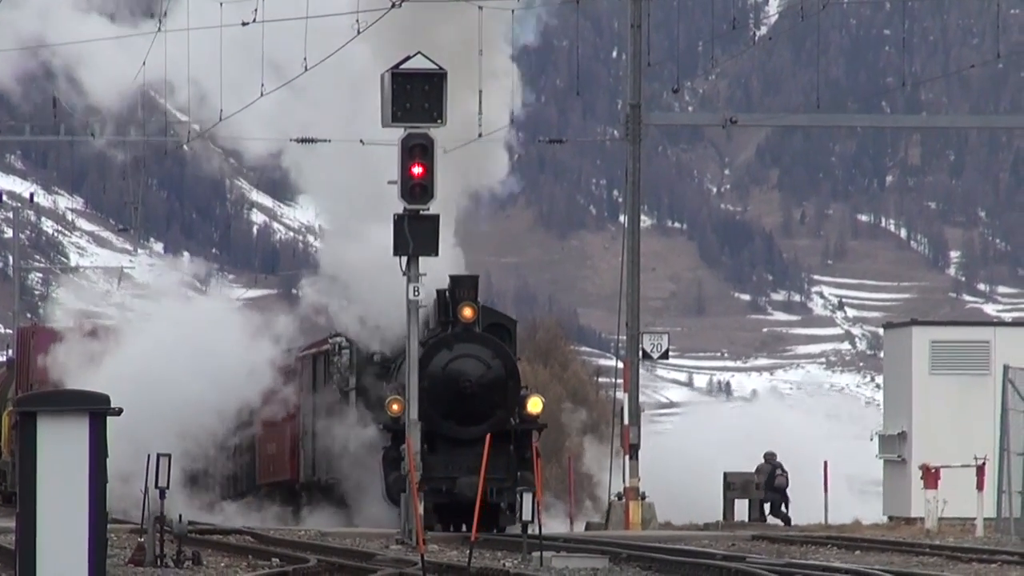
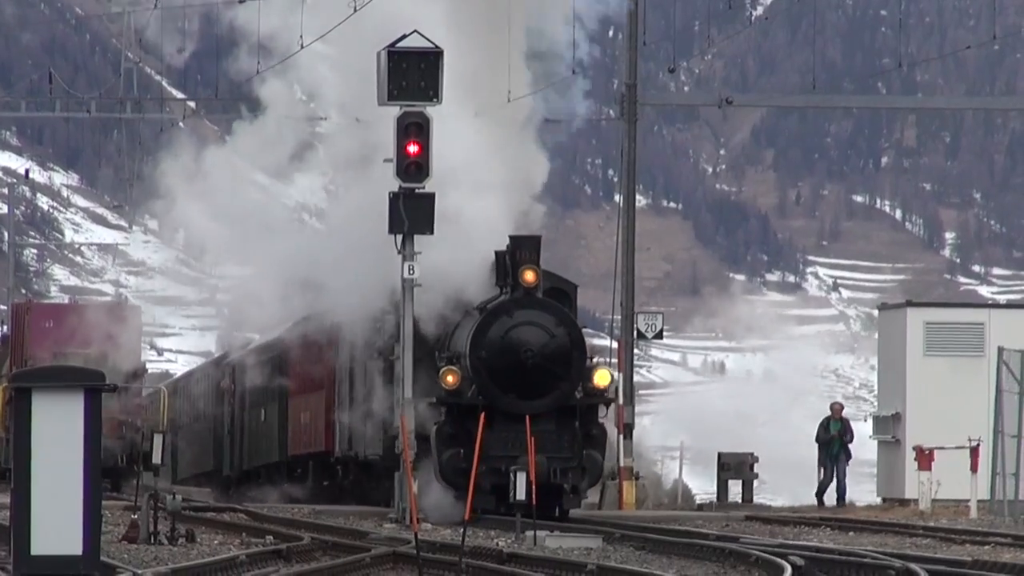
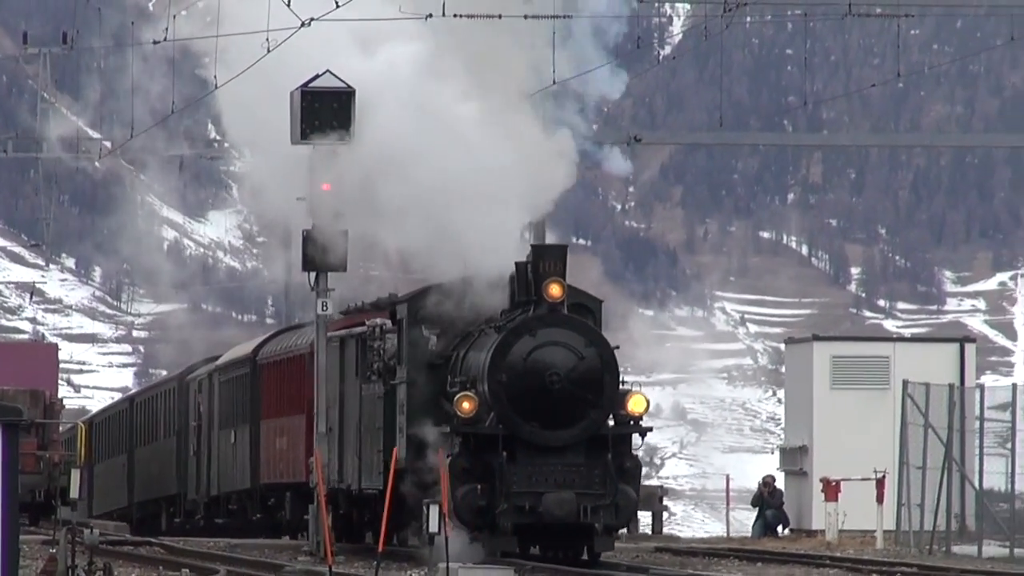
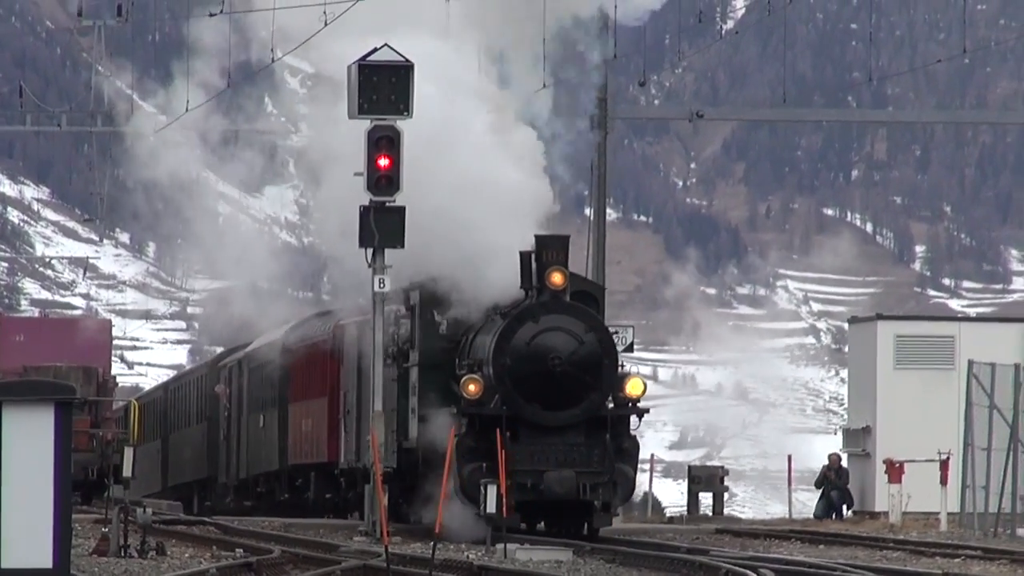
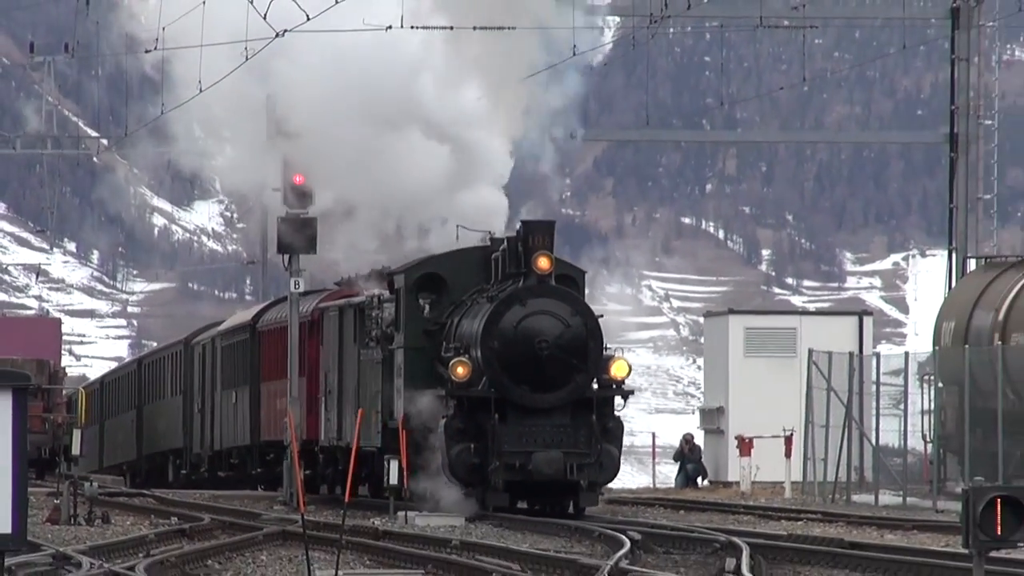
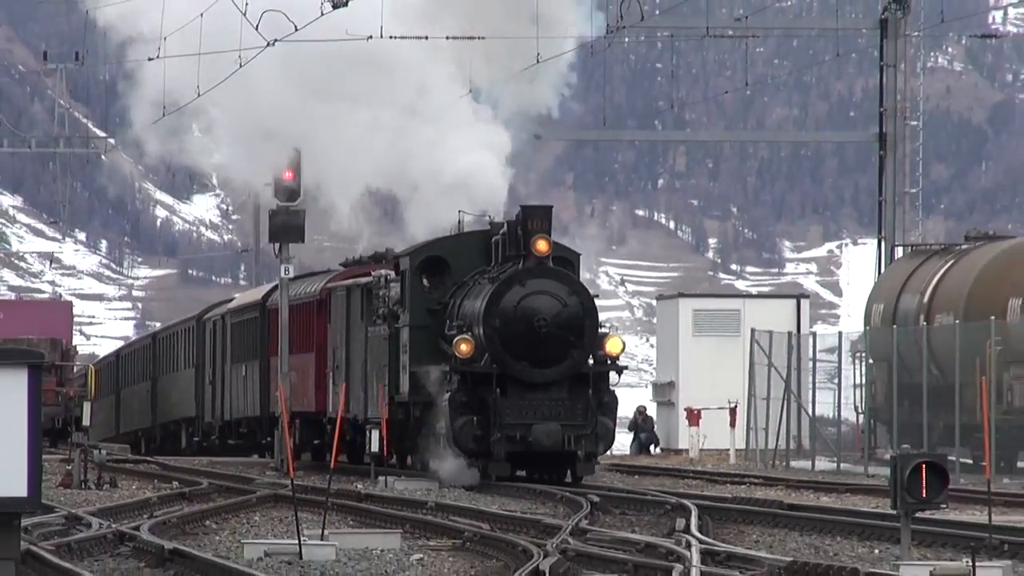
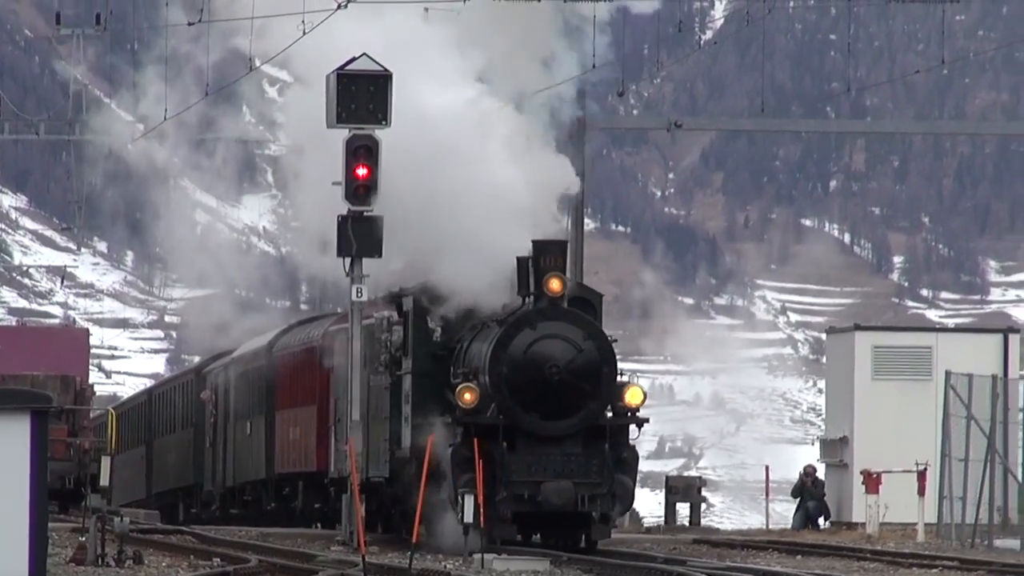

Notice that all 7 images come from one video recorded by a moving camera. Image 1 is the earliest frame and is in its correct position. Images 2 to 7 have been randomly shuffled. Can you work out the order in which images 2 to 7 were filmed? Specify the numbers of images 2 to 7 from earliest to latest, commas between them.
2, 4, 7, 3, 5, 6
